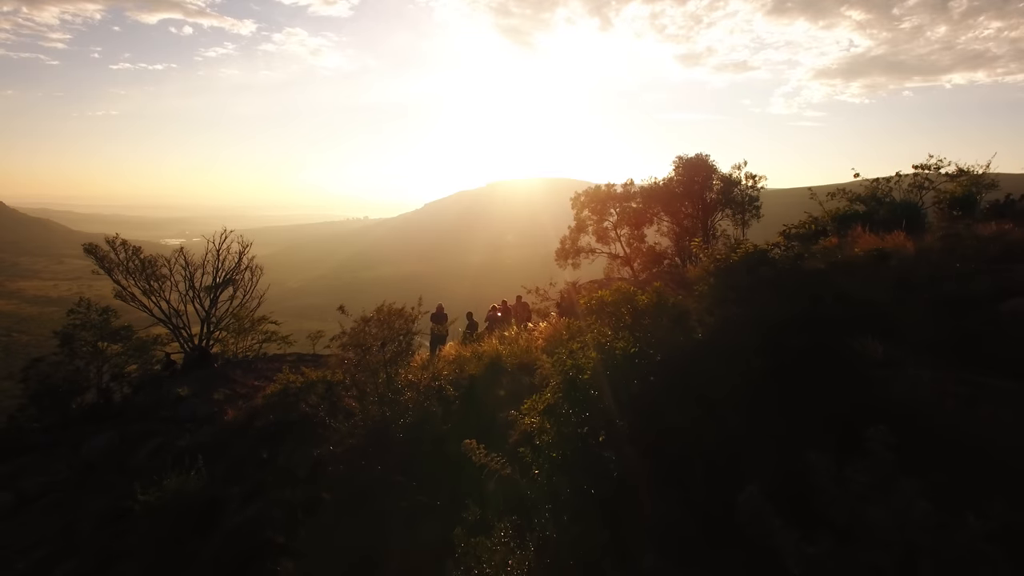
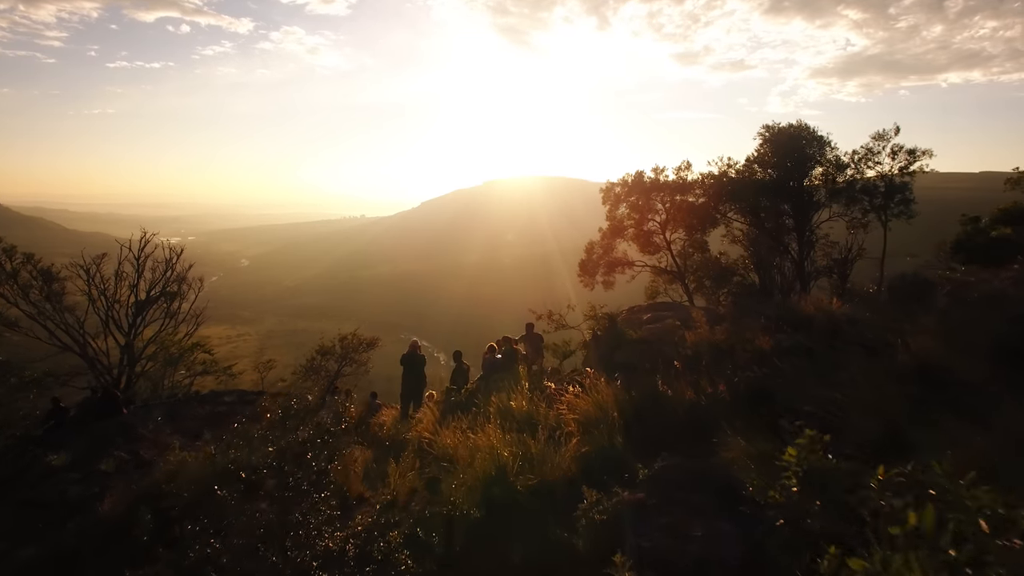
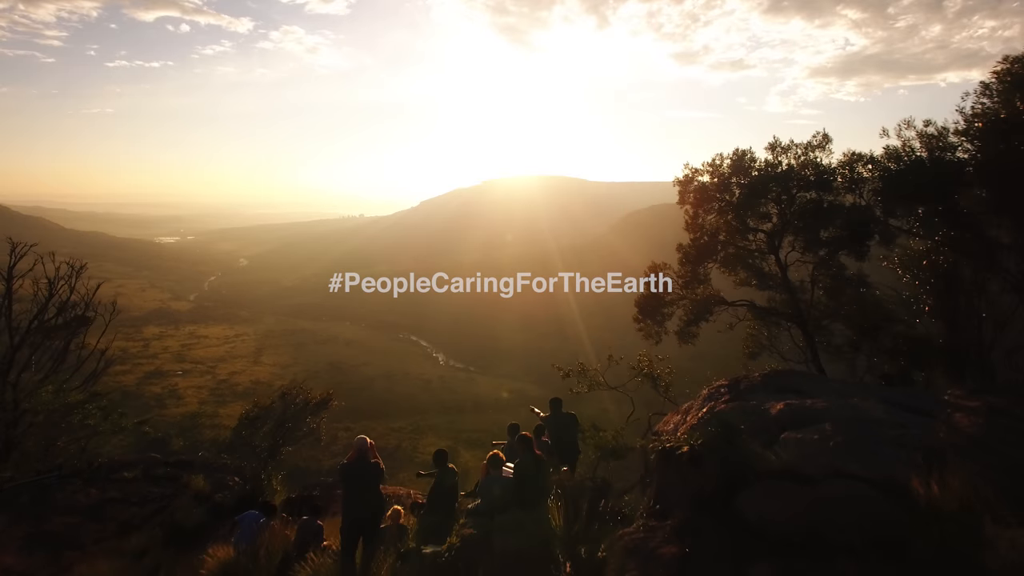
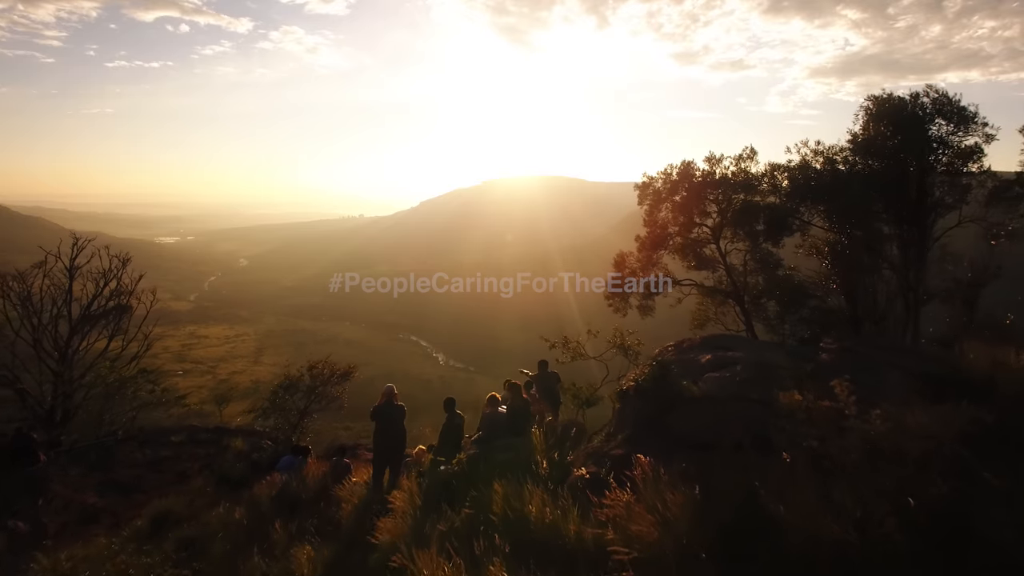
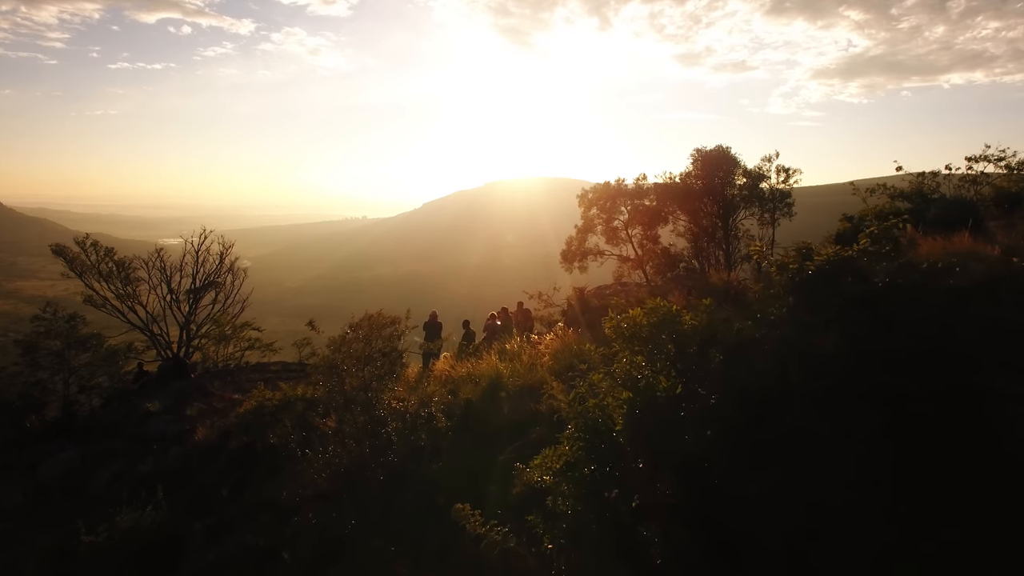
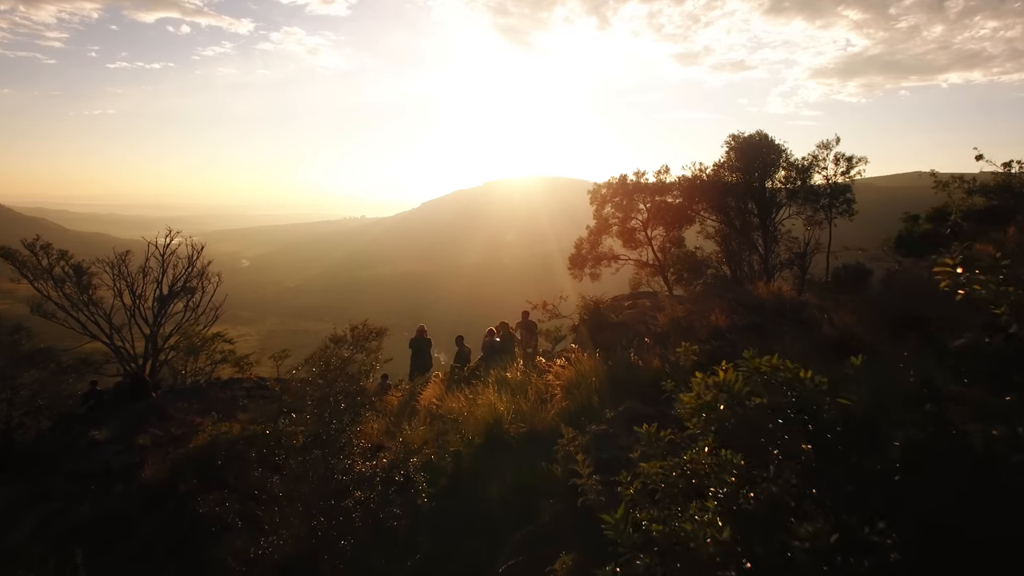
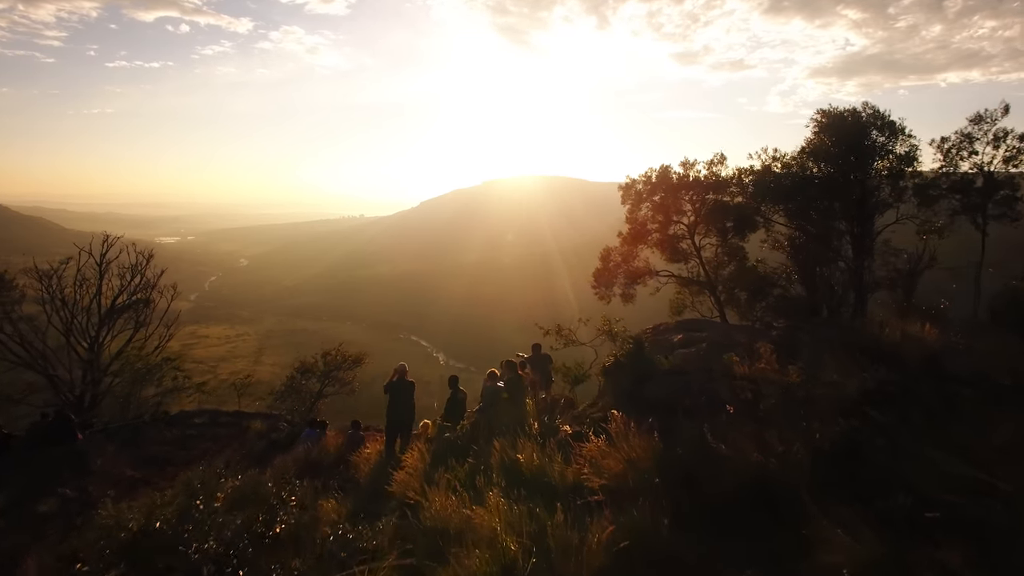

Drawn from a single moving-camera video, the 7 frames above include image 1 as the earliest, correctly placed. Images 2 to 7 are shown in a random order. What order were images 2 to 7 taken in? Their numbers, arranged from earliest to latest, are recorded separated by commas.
5, 6, 2, 7, 4, 3
